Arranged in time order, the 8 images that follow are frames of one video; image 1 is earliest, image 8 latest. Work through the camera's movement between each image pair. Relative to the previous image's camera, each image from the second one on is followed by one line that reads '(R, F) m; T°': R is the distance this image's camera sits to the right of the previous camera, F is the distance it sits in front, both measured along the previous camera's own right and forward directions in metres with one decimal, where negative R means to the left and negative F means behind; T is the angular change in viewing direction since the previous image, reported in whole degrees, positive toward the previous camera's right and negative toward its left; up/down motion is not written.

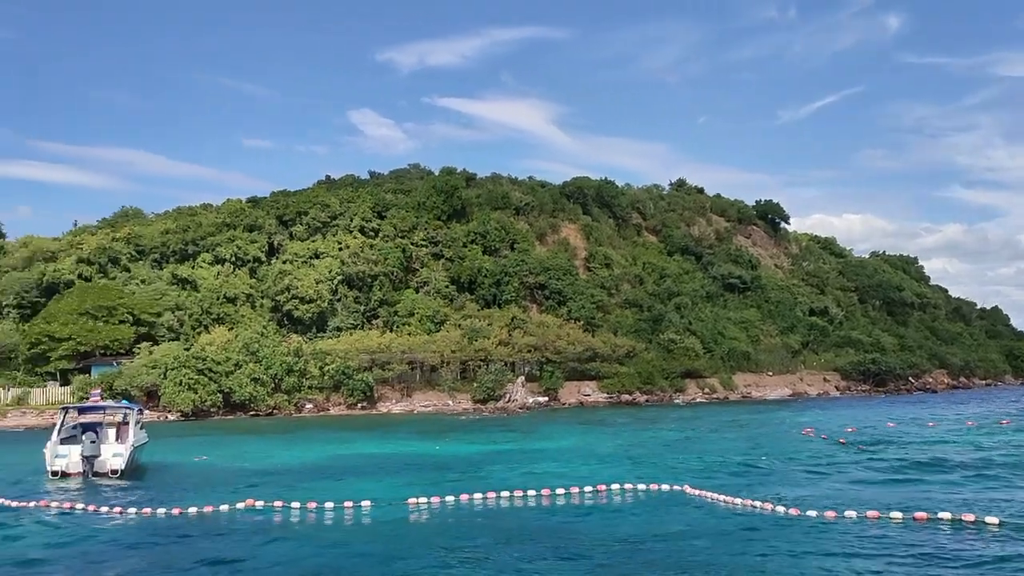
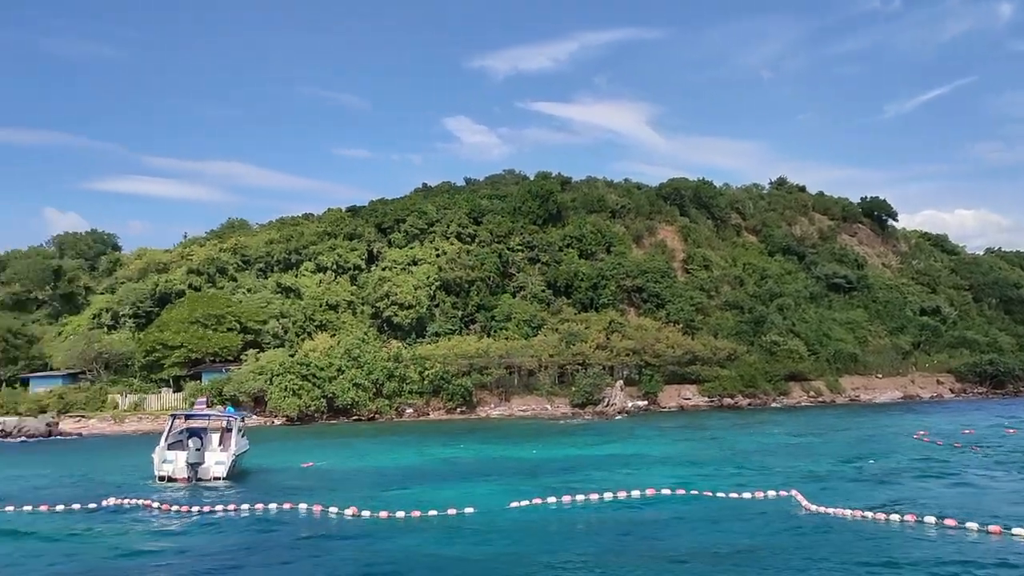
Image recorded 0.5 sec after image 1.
(0.0, +0.1) m; -6°
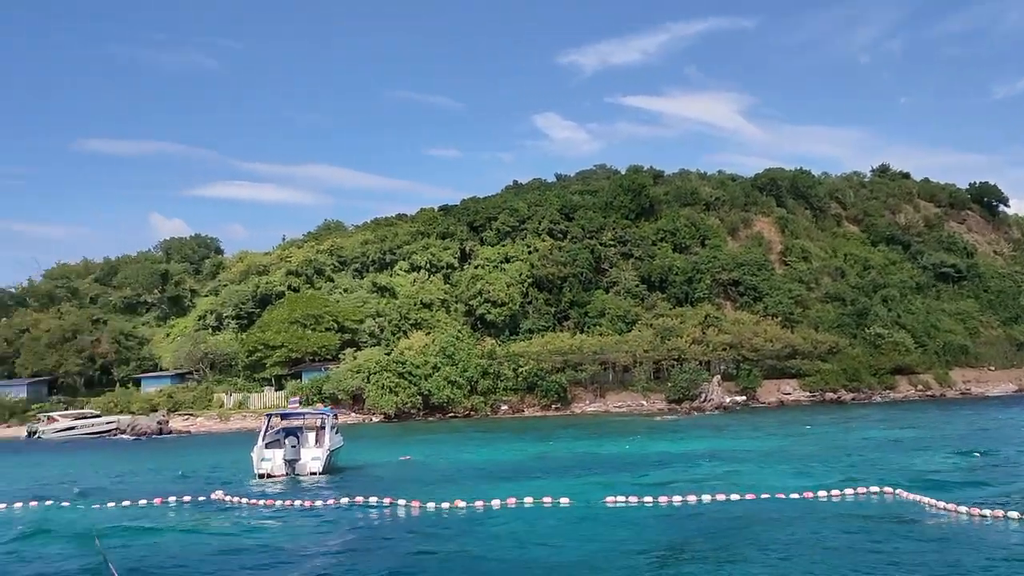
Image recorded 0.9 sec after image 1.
(-0.2, +0.1) m; -5°
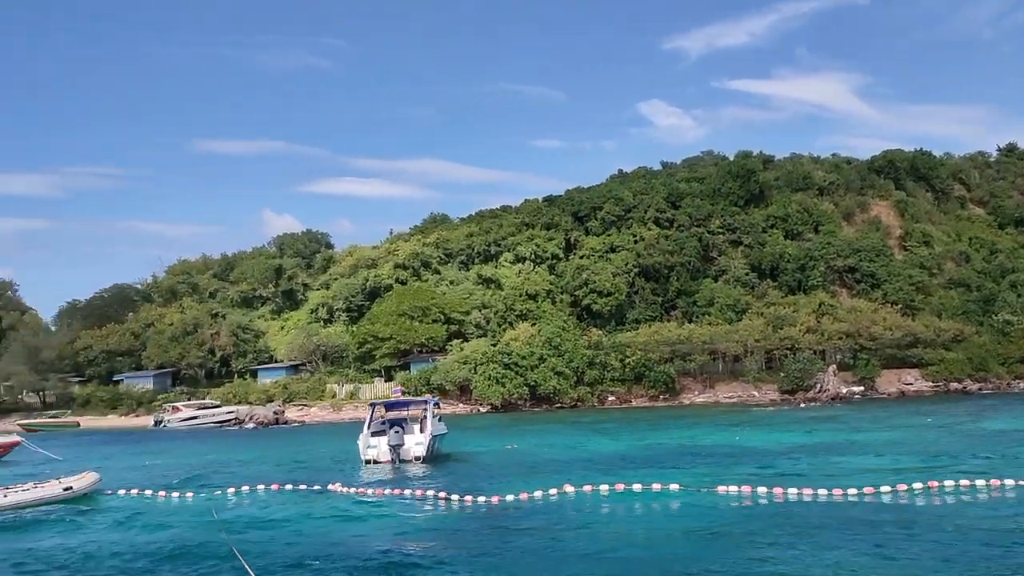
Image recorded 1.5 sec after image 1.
(-0.2, +0.2) m; -6°
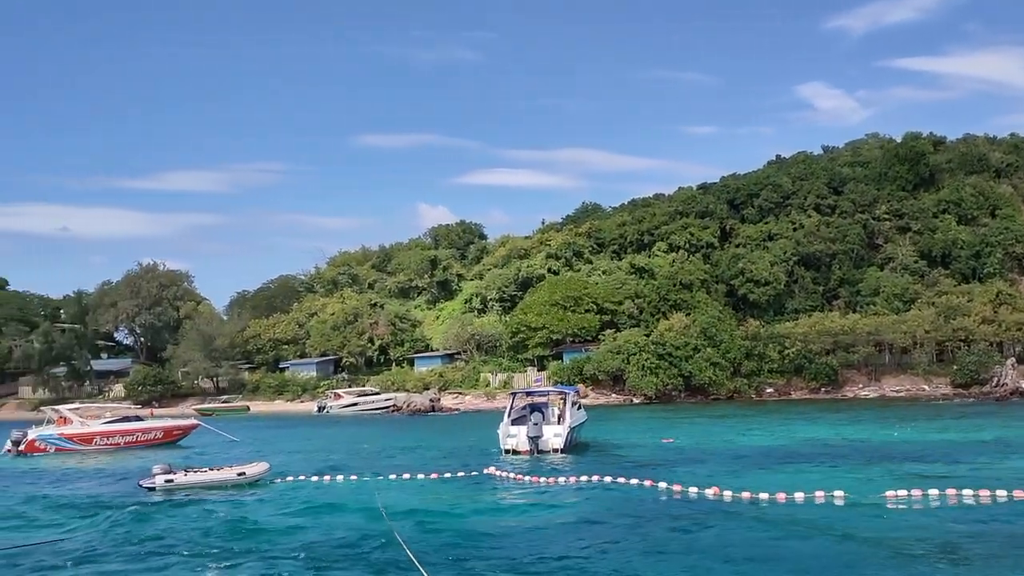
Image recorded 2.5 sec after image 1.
(-1.0, 0.0) m; -8°
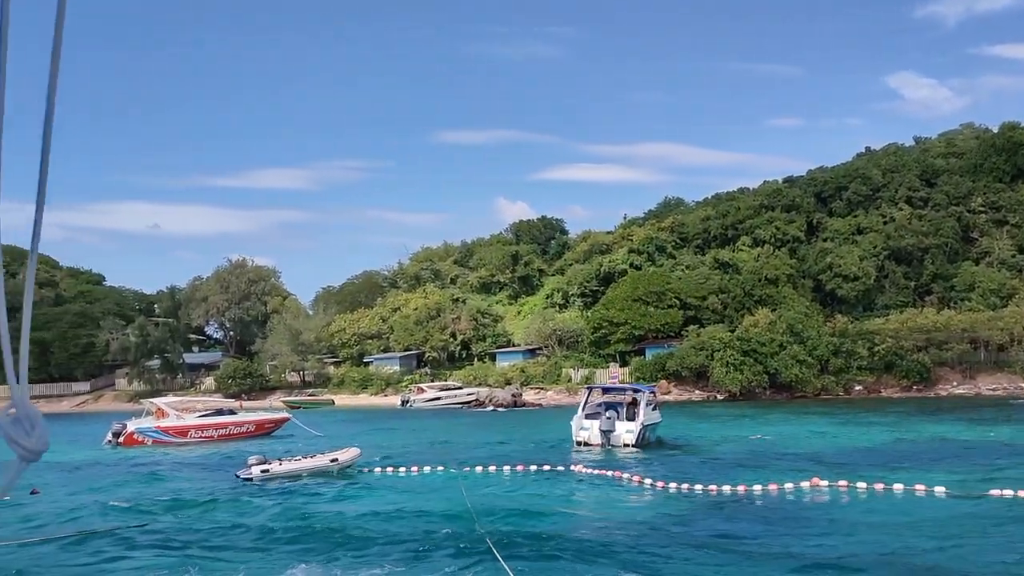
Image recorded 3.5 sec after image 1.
(-0.7, -0.1) m; -4°
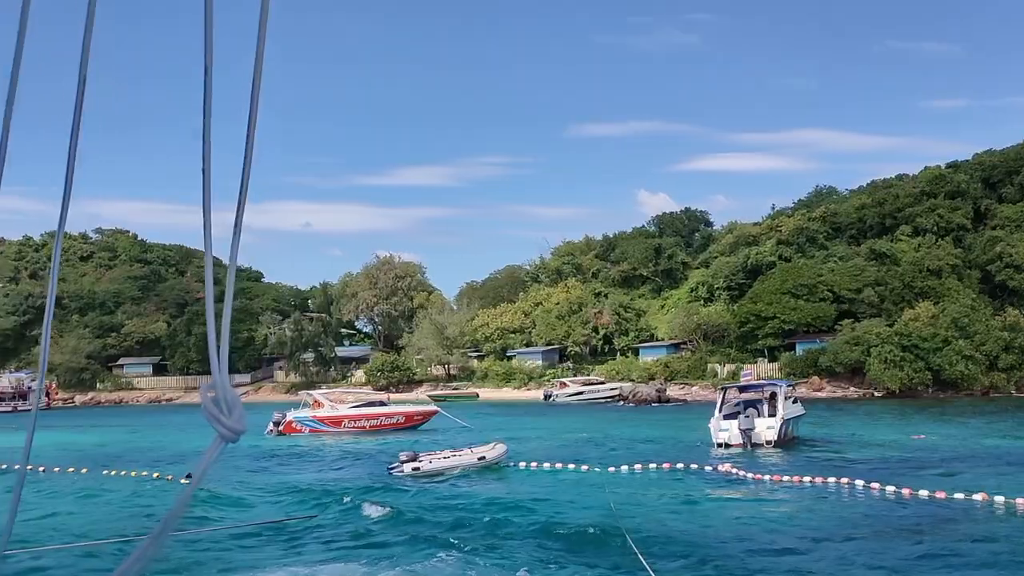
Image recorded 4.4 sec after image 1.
(0.0, +0.2) m; -9°
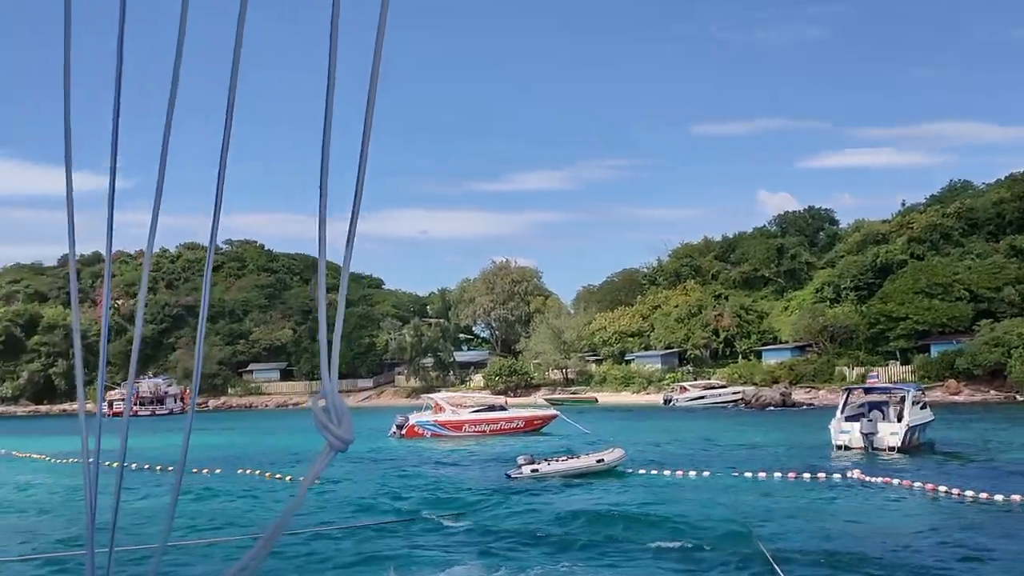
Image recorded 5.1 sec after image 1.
(+0.1, +0.1) m; -7°
